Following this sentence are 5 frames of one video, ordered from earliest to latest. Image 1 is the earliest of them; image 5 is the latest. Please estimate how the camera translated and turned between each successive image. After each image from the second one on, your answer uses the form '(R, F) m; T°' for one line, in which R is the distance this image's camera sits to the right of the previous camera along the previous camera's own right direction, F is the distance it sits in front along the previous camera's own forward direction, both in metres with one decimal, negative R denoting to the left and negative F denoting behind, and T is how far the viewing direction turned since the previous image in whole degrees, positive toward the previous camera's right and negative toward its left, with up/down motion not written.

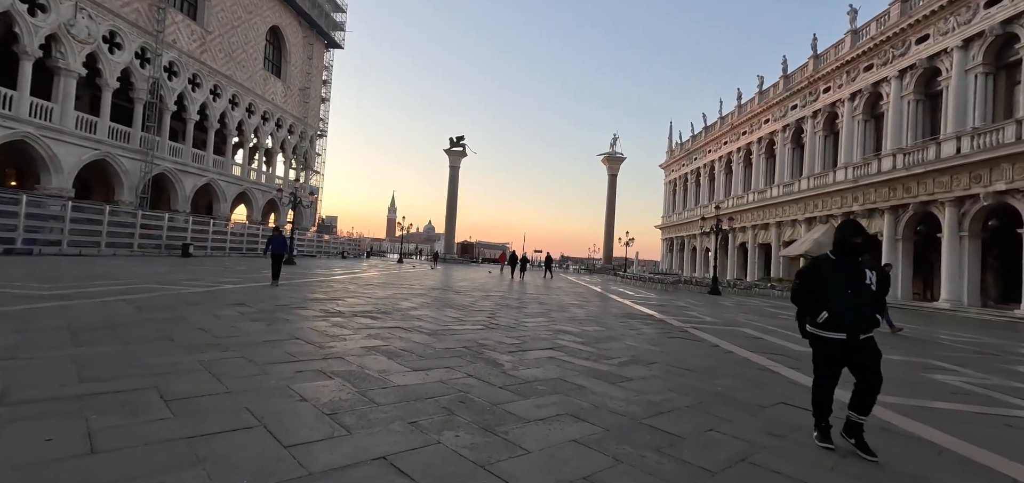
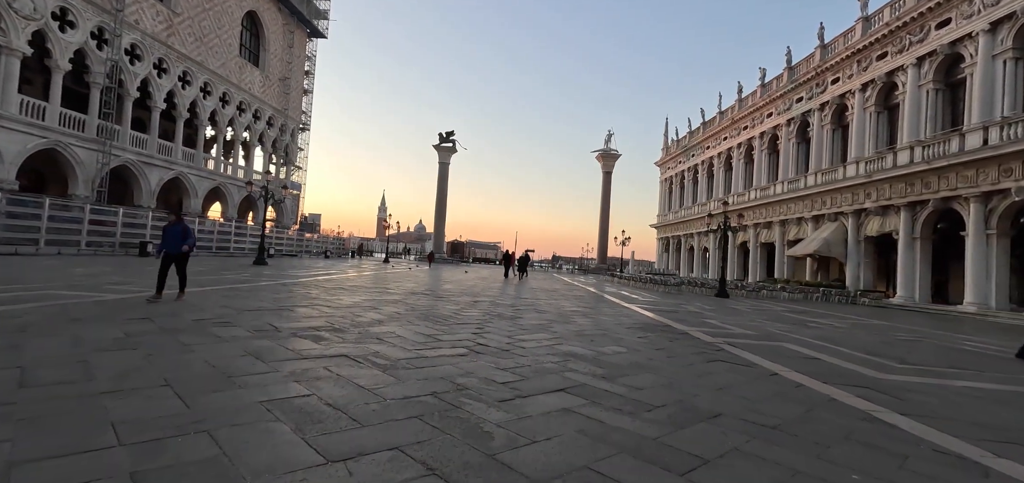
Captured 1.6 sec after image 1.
(0.0, +1.5) m; +1°
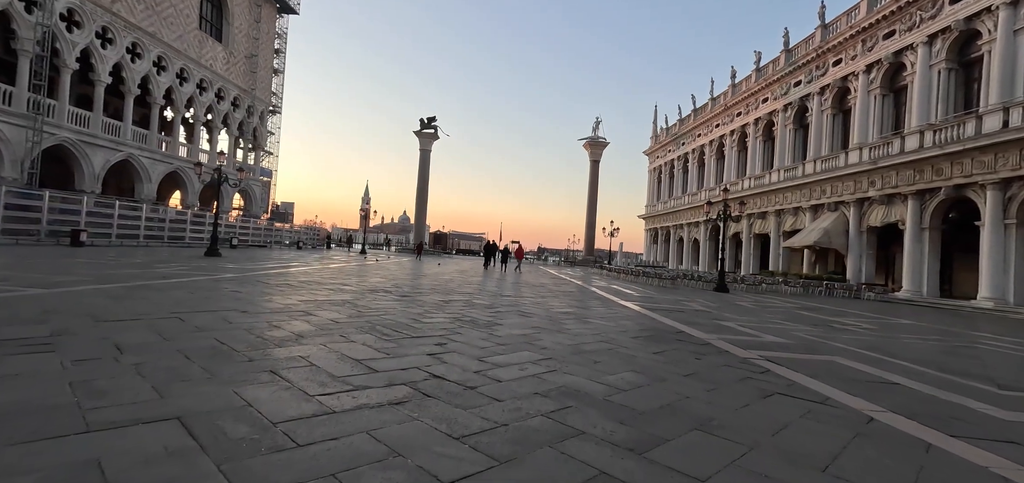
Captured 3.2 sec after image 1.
(+0.1, +1.5) m; +2°
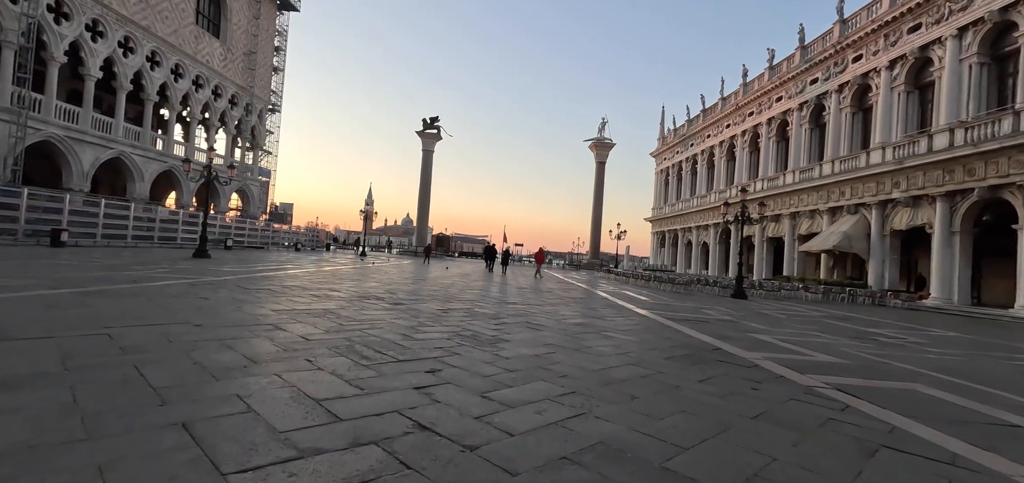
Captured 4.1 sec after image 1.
(-0.1, +0.9) m; 0°
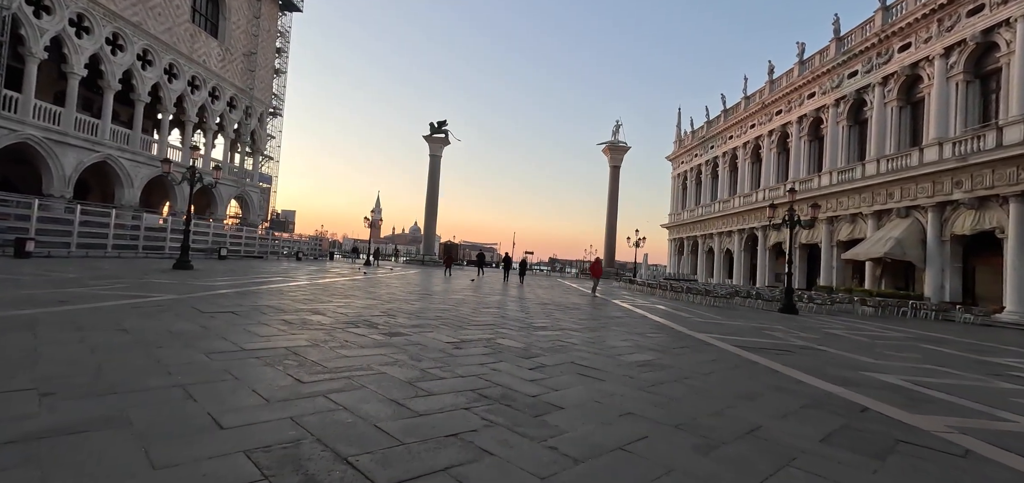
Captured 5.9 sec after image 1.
(-0.3, +1.7) m; -1°
